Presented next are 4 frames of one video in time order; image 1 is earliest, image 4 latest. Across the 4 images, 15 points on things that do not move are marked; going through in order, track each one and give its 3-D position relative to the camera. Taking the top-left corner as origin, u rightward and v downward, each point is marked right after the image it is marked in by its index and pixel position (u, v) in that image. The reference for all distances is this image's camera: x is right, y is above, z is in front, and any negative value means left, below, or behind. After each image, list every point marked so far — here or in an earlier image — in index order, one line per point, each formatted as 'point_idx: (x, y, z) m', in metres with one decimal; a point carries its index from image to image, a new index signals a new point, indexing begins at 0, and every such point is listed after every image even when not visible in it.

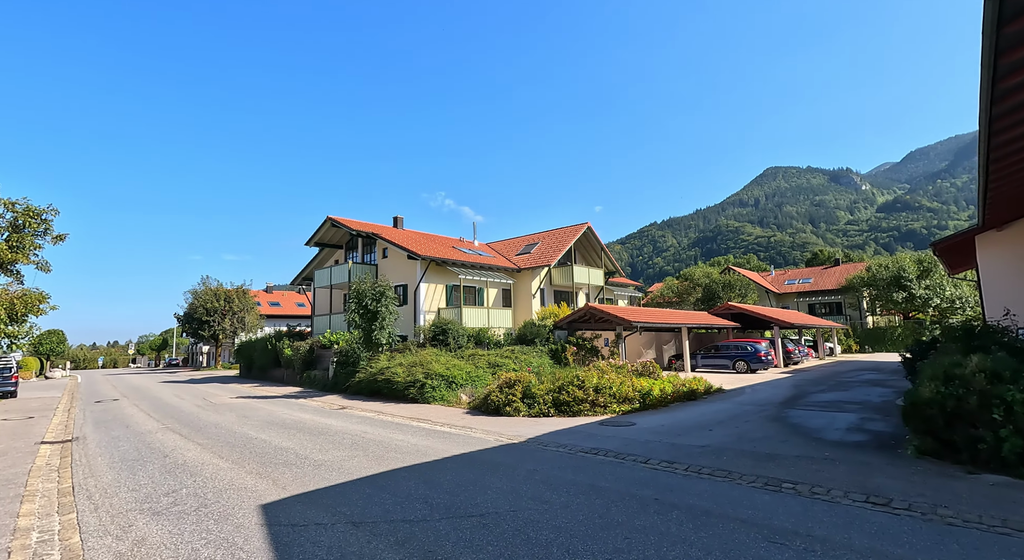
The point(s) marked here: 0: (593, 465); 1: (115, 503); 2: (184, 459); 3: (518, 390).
0: (+1.0, -2.2, +6.4) m
1: (-4.5, -2.5, +6.2) m
2: (-5.1, -2.8, +8.5) m
3: (+0.2, -2.4, +12.0) m
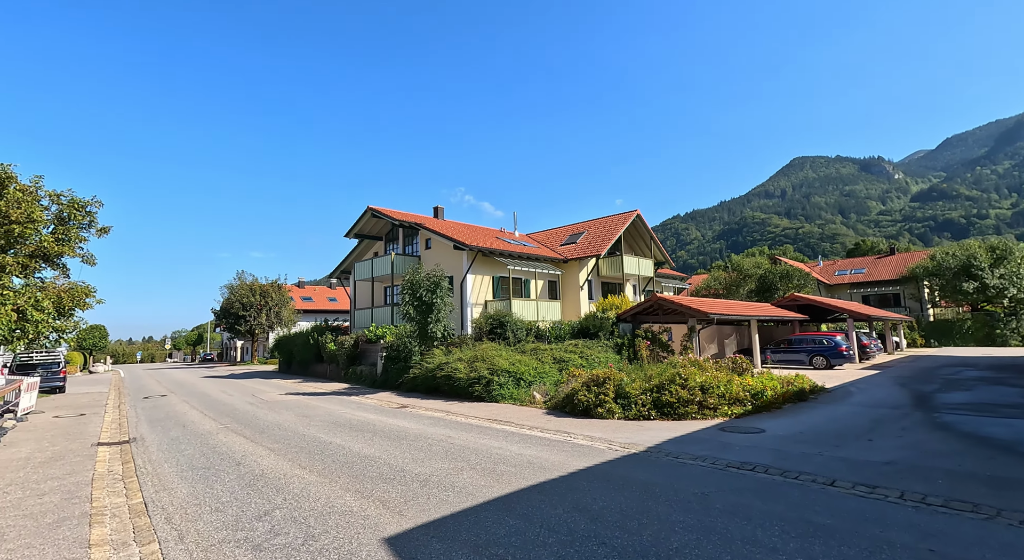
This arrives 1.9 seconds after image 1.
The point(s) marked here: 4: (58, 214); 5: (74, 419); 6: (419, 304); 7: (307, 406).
0: (+2.5, -2.0, +5.2) m
1: (-2.9, -2.4, +5.2) m
2: (-3.4, -2.6, +7.5) m
3: (+1.9, -2.2, +10.8) m
4: (-16.5, +2.4, +19.8) m
5: (-12.2, -3.9, +15.2) m
6: (-3.4, -0.8, +19.7) m
7: (-5.9, -3.6, +15.6) m
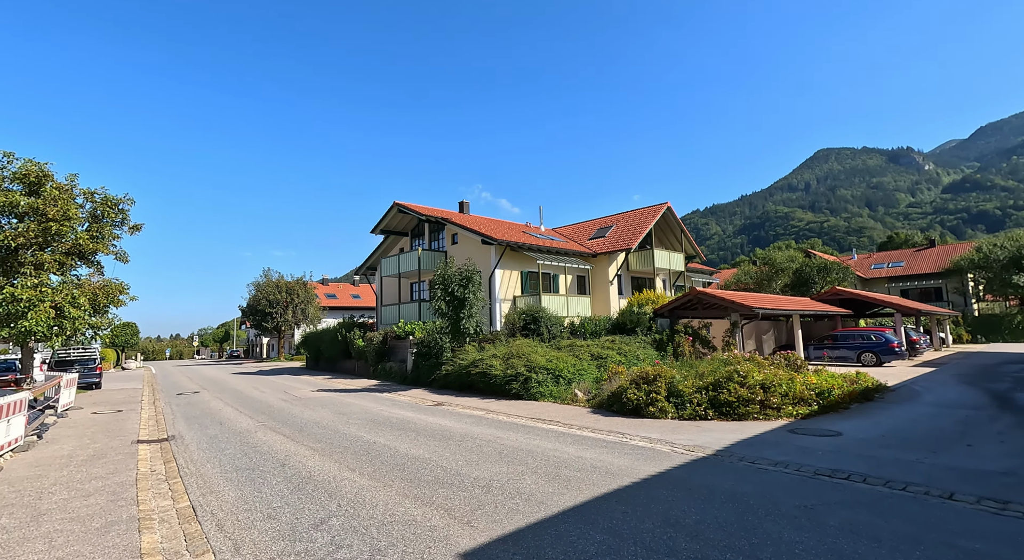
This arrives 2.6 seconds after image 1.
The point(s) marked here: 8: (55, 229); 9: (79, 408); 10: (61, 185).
0: (+3.2, -1.9, +4.6) m
1: (-2.3, -2.3, +4.8) m
2: (-2.6, -2.6, +7.2) m
3: (+2.8, -2.0, +10.3) m
4: (-15.4, +2.5, +19.9) m
5: (-11.1, -3.8, +15.2) m
6: (-2.2, -0.7, +19.4) m
7: (-4.8, -3.5, +15.4) m
8: (-14.5, +1.6, +17.2) m
9: (-13.2, -3.9, +16.7) m
10: (-15.2, +3.2, +18.3) m
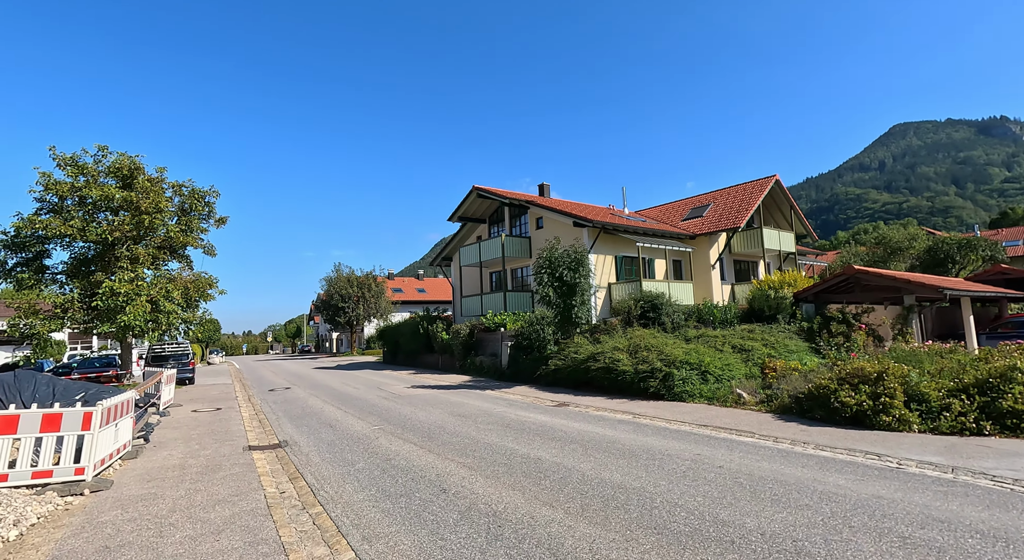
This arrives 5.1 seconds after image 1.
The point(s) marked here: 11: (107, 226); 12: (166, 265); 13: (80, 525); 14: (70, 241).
0: (+5.3, -1.5, +2.3) m
1: (0.0, -2.0, +3.0) m
2: (-0.2, -2.3, +5.4) m
3: (+5.6, -1.6, +7.9) m
4: (-11.6, +2.8, +19.2) m
5: (-7.8, -3.5, +14.2) m
6: (+1.5, -0.2, +17.4) m
7: (-1.5, -3.1, +13.8) m
8: (-11.0, +1.8, +16.5) m
9: (-9.7, -3.7, +15.9) m
10: (-11.7, +3.4, +17.7) m
11: (-11.9, +1.6, +15.9) m
12: (-11.2, +0.5, +17.7) m
13: (-4.6, -2.6, +5.8) m
14: (-13.0, +1.1, +16.0) m
